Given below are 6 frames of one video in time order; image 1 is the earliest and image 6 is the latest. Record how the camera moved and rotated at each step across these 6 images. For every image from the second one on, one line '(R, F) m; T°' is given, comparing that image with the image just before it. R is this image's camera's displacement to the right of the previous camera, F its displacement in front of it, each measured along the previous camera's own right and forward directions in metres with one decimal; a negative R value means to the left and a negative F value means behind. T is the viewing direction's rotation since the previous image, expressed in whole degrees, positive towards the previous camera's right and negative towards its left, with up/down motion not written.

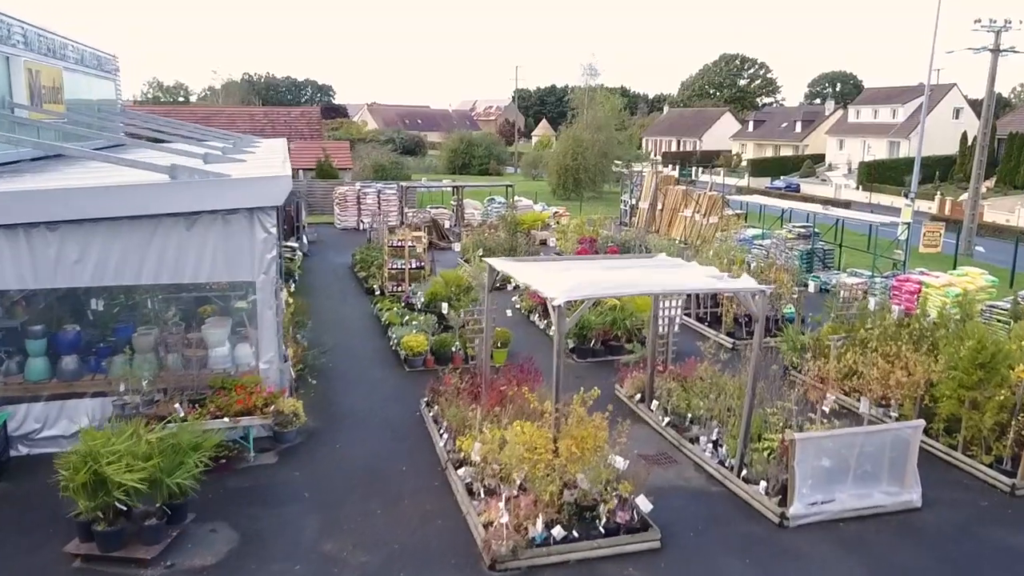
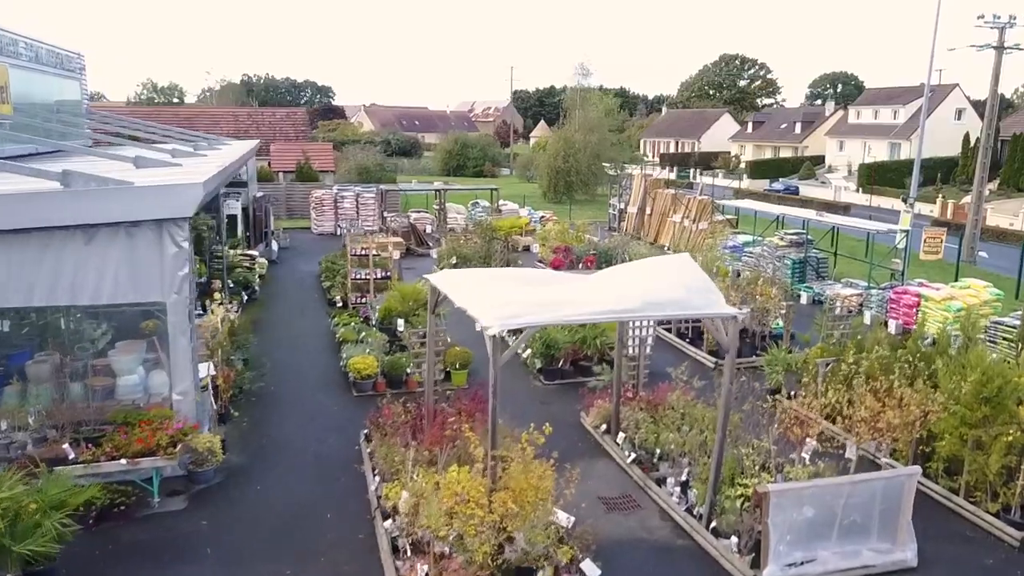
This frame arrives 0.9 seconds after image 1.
(+0.6, +1.0) m; 0°
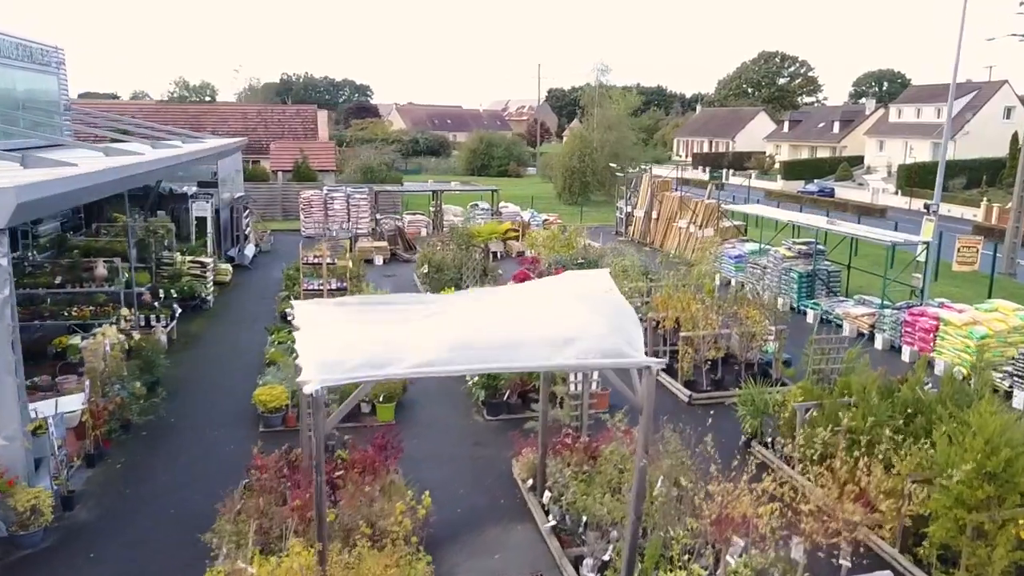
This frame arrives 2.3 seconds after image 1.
(+1.2, +1.5) m; -3°
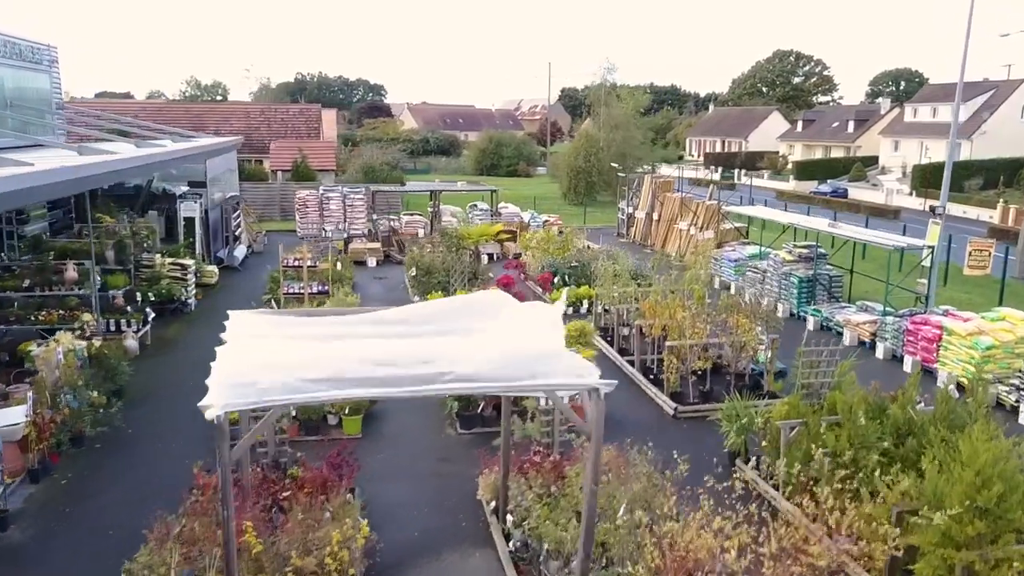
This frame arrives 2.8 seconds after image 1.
(+0.4, +0.5) m; -1°
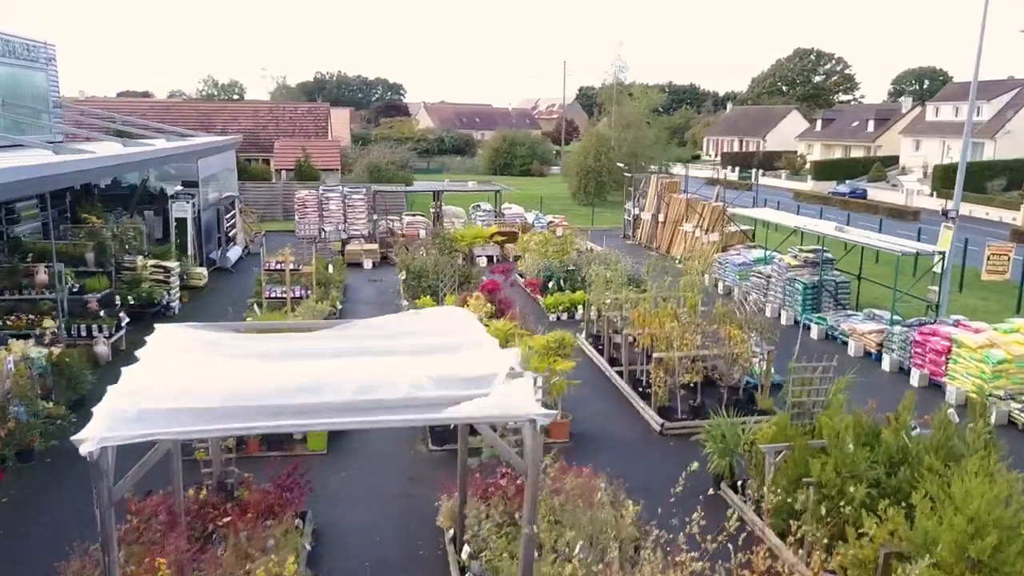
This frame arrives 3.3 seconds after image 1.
(+0.5, +0.5) m; -1°
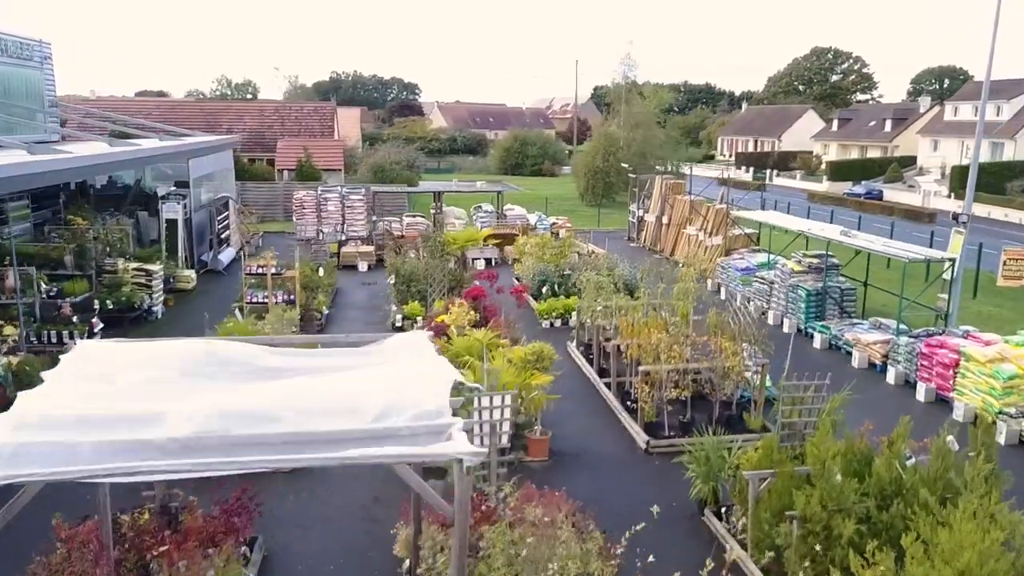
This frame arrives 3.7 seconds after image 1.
(+0.4, +0.5) m; -1°
